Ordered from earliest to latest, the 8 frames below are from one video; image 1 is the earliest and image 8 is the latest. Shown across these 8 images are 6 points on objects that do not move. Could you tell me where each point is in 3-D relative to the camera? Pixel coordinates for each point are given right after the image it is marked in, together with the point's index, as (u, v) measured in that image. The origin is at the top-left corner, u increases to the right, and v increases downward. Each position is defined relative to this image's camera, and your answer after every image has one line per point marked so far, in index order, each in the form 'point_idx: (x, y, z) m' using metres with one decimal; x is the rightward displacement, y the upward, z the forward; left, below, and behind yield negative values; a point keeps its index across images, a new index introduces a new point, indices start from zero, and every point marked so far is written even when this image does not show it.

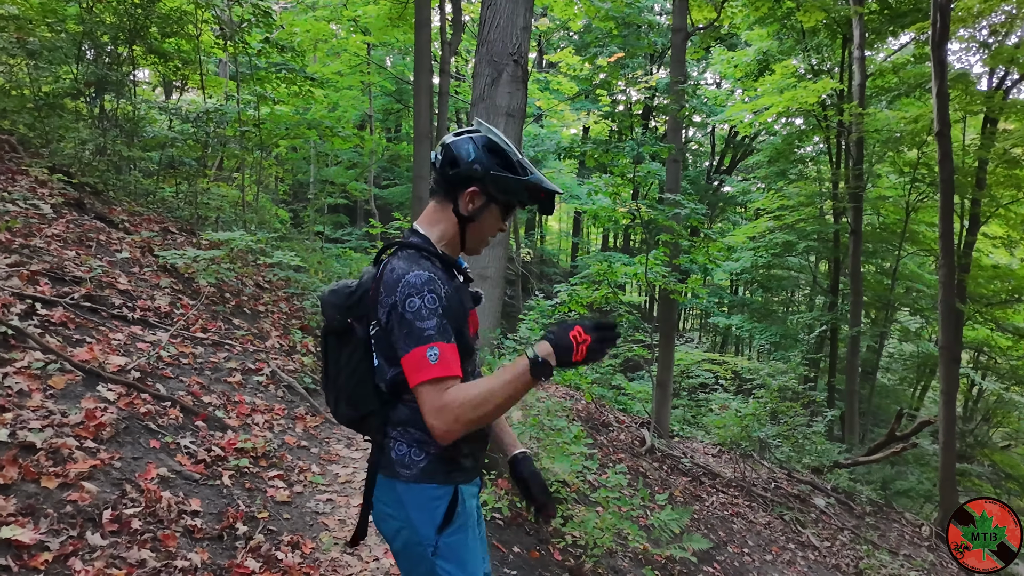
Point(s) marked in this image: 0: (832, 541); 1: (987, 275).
0: (+3.7, -2.9, +7.4) m
1: (+10.5, +0.3, +14.3) m
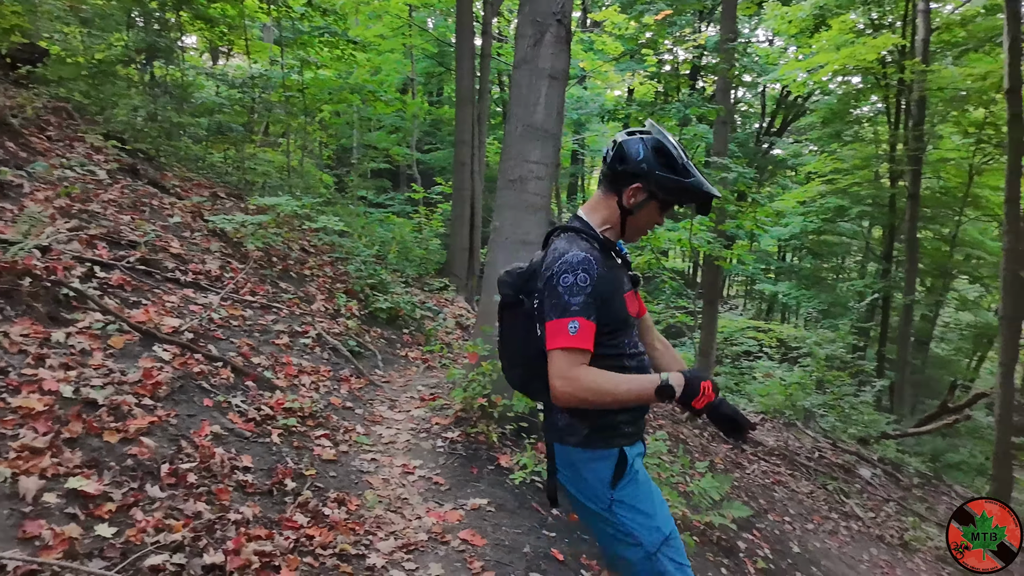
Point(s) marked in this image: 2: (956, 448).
0: (+4.1, -2.5, +7.3) m
1: (+11.4, +1.0, +13.6) m
2: (+7.6, -2.8, +11.0) m
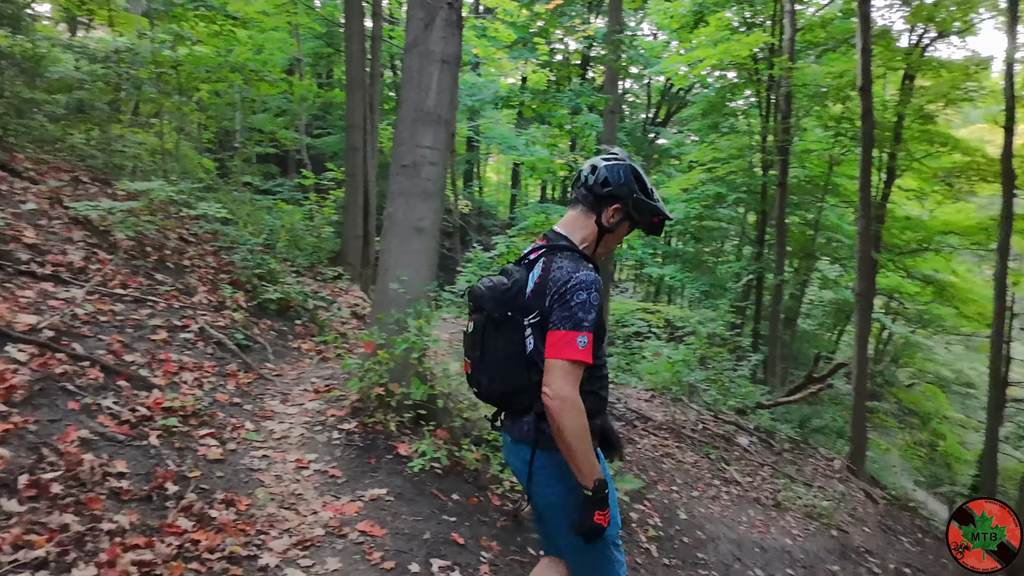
0: (+3.0, -2.3, +7.9) m
1: (+9.1, +1.4, +15.2) m
2: (+5.8, -2.4, +12.1) m
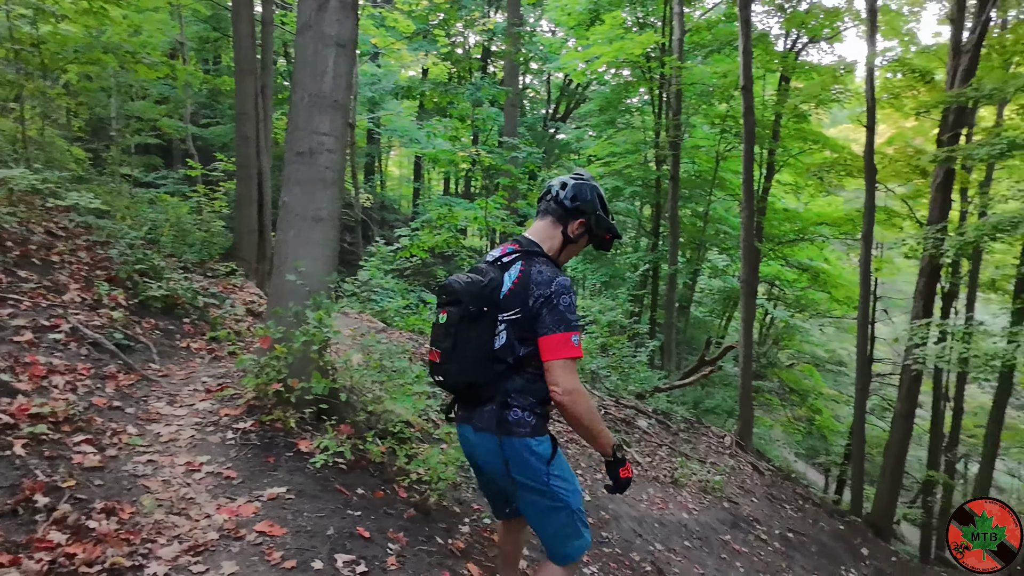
0: (+1.8, -2.2, +8.3) m
1: (+6.8, +1.8, +16.3) m
2: (+4.0, -2.2, +12.9) m
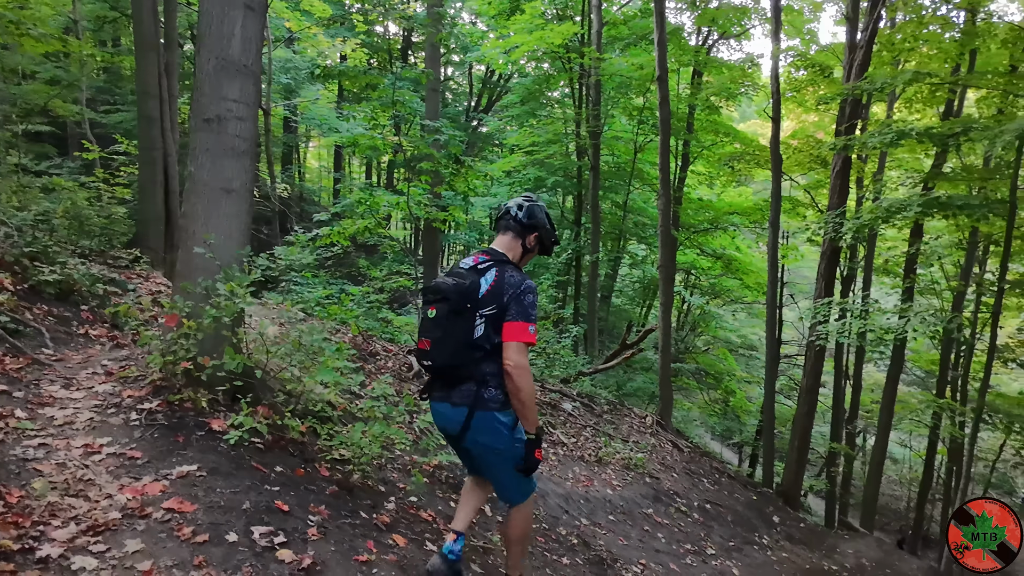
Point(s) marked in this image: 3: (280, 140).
0: (+0.9, -2.0, +8.4) m
1: (+4.8, +2.1, +17.0) m
2: (+2.5, -1.9, +13.2) m
3: (-6.9, +4.4, +19.2) m
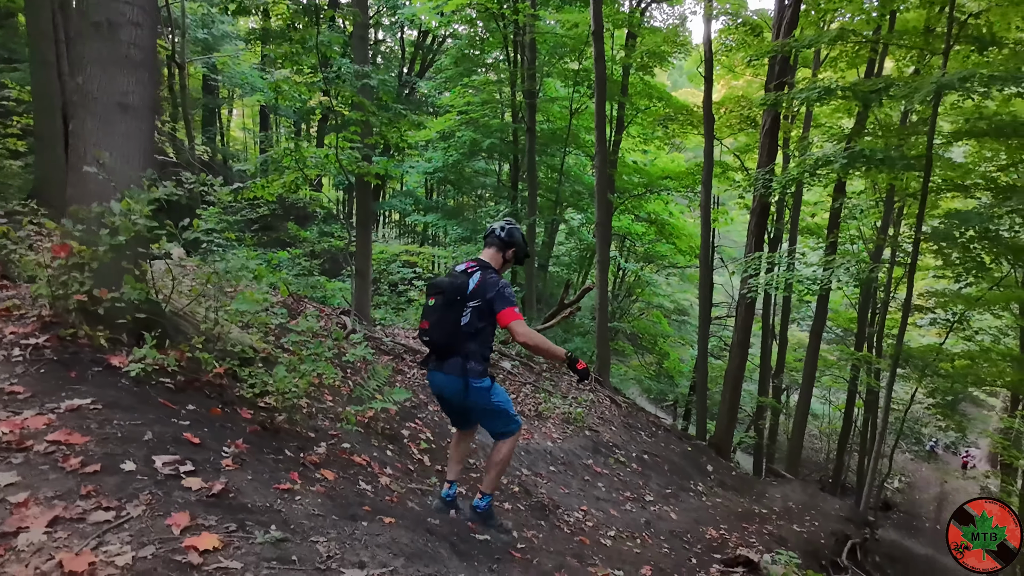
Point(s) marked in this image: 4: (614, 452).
0: (+0.1, -1.4, +8.4) m
1: (+3.1, +3.1, +17.0) m
2: (+1.2, -1.1, +13.3) m
3: (-8.8, +5.3, +18.1) m
4: (+1.3, -2.0, +8.0) m
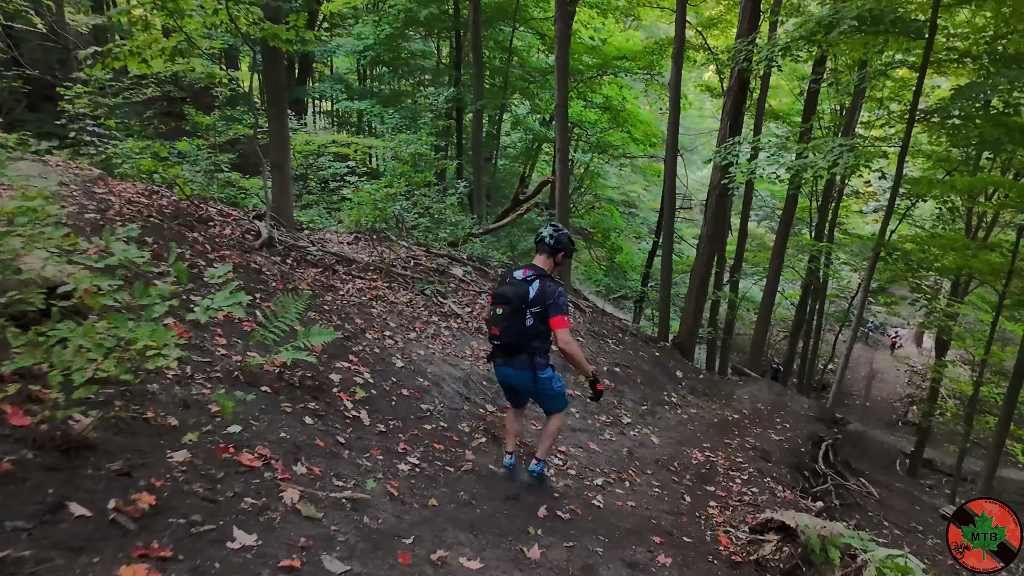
0: (-0.4, -0.2, +7.3) m
1: (+1.7, +5.7, +15.3) m
2: (+0.3, +0.9, +12.1) m
3: (-10.3, +7.7, +15.0) m
4: (+0.8, -0.9, +7.1) m
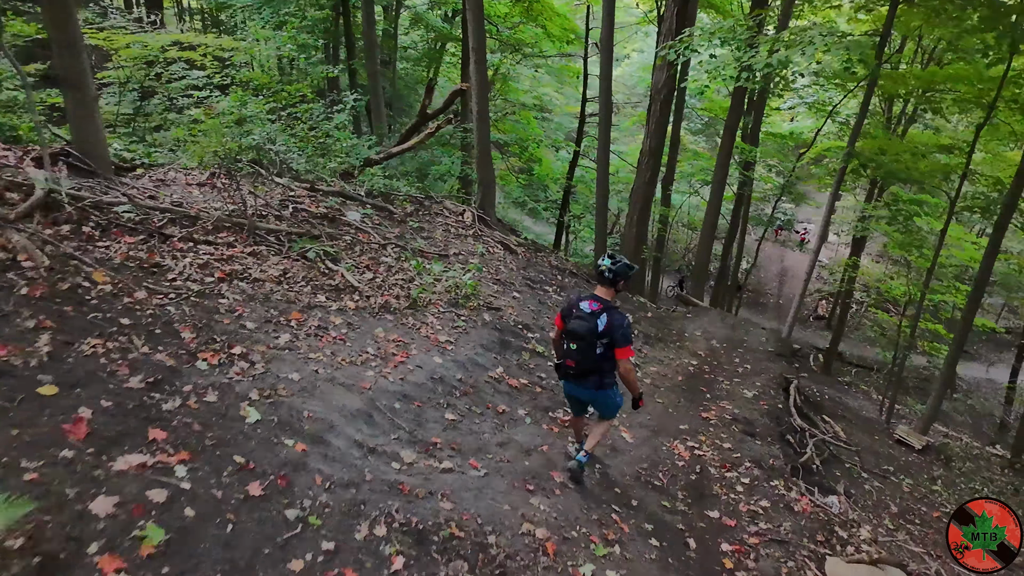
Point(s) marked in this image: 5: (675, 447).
0: (-1.2, +0.2, +5.4) m
1: (-0.4, +7.3, +12.8) m
2: (-1.2, +2.0, +10.1) m
3: (-12.3, +8.3, +10.6) m
4: (+0.1, -0.4, +5.5) m
5: (+1.2, -1.2, +4.8) m
